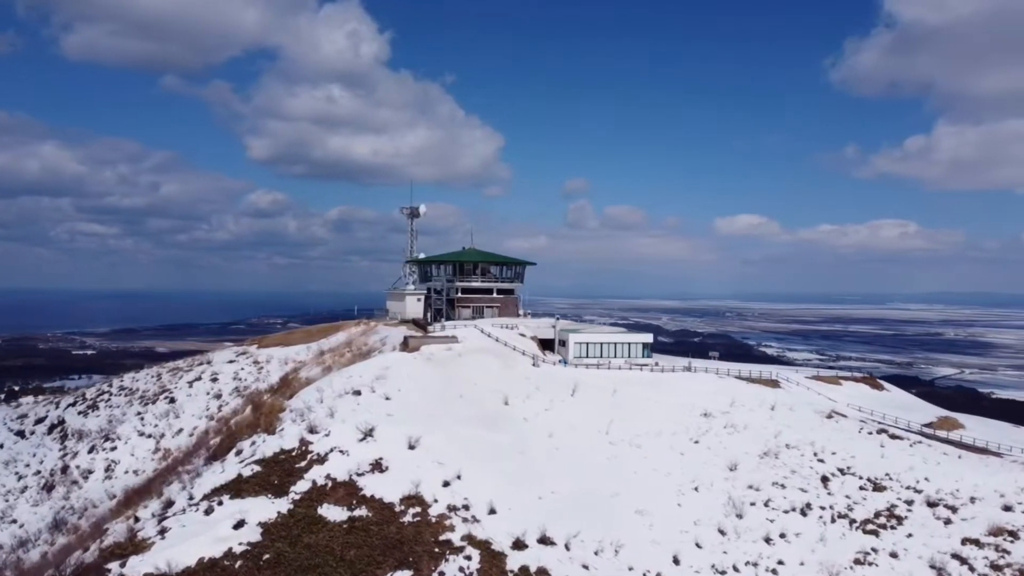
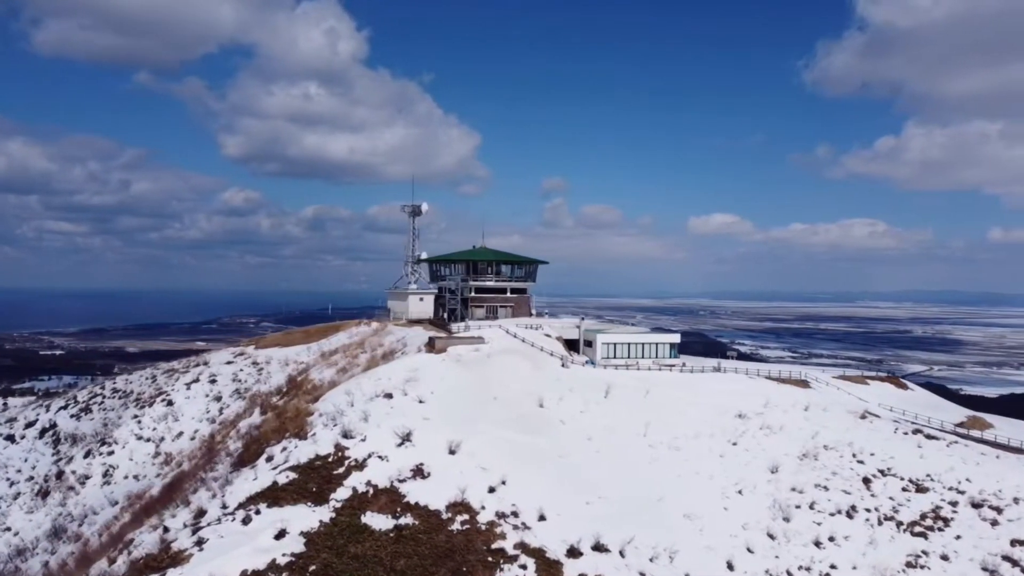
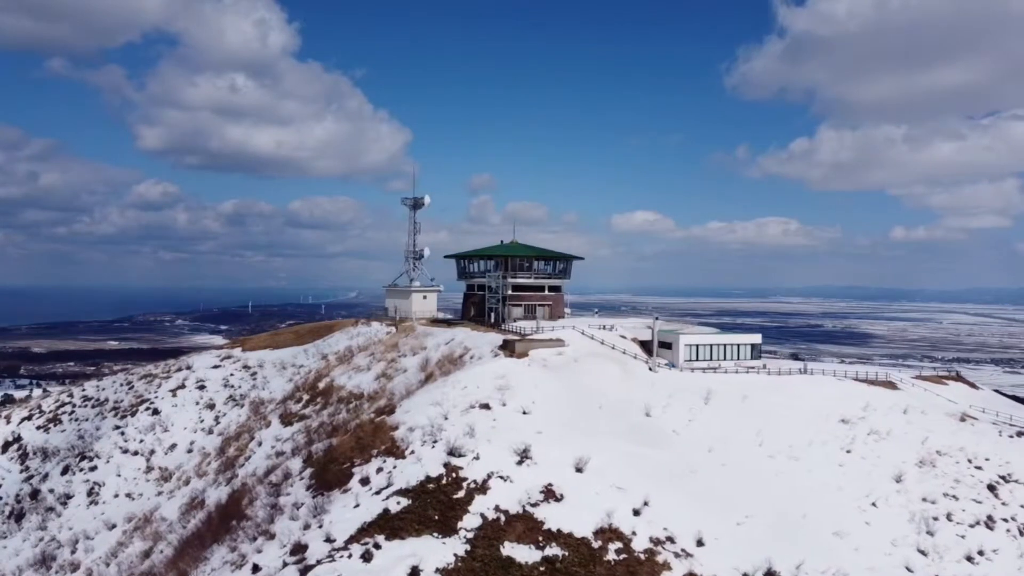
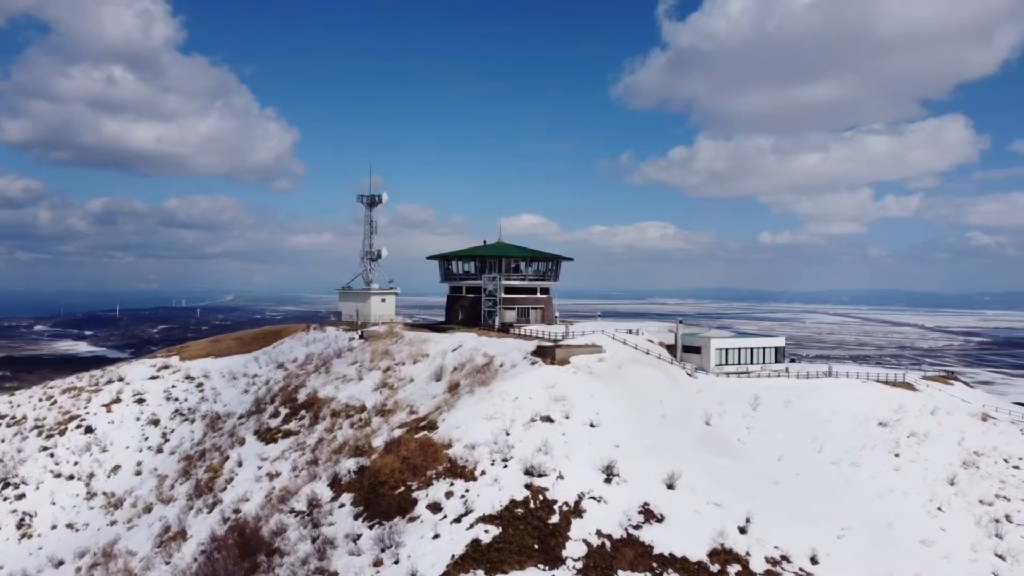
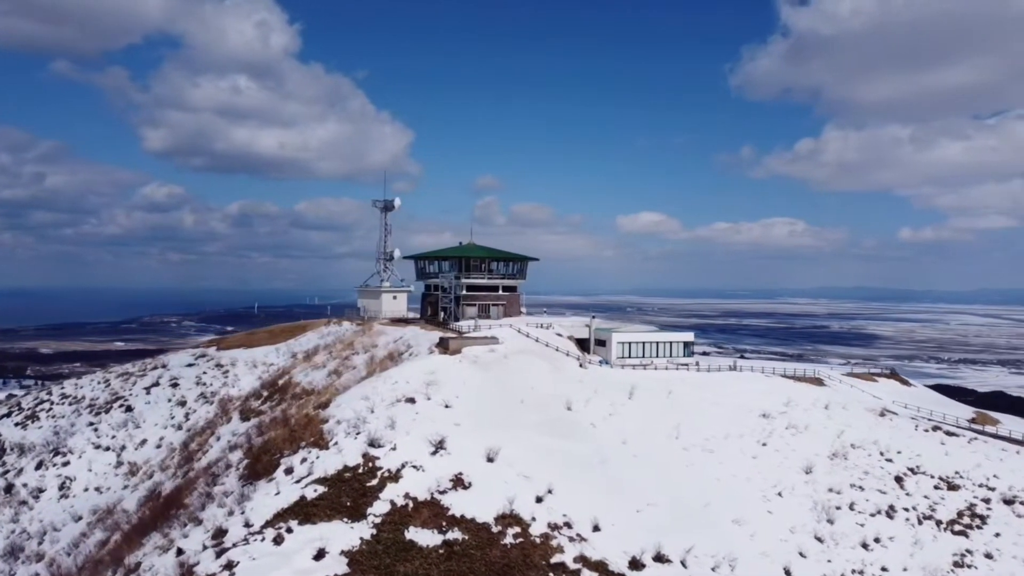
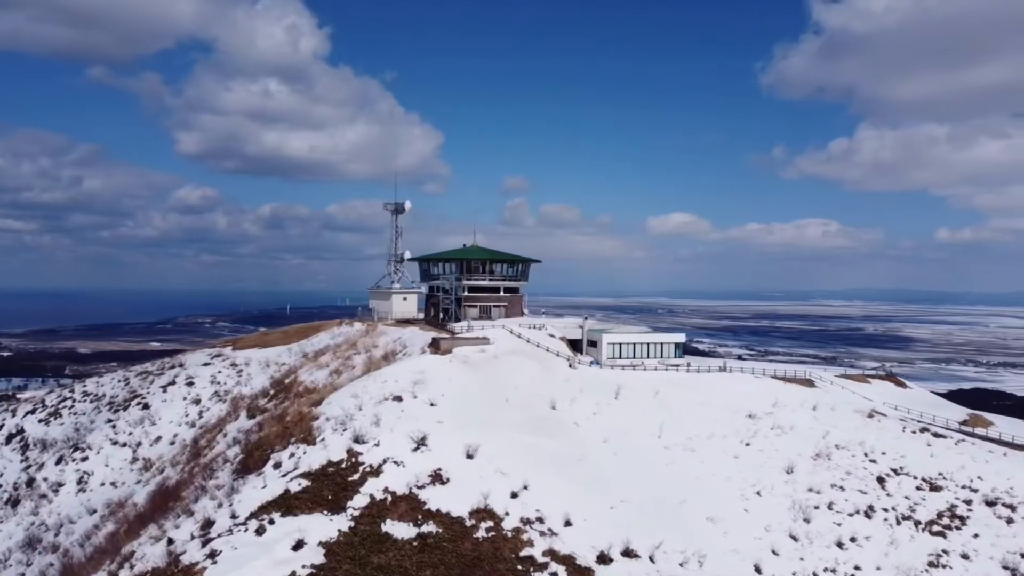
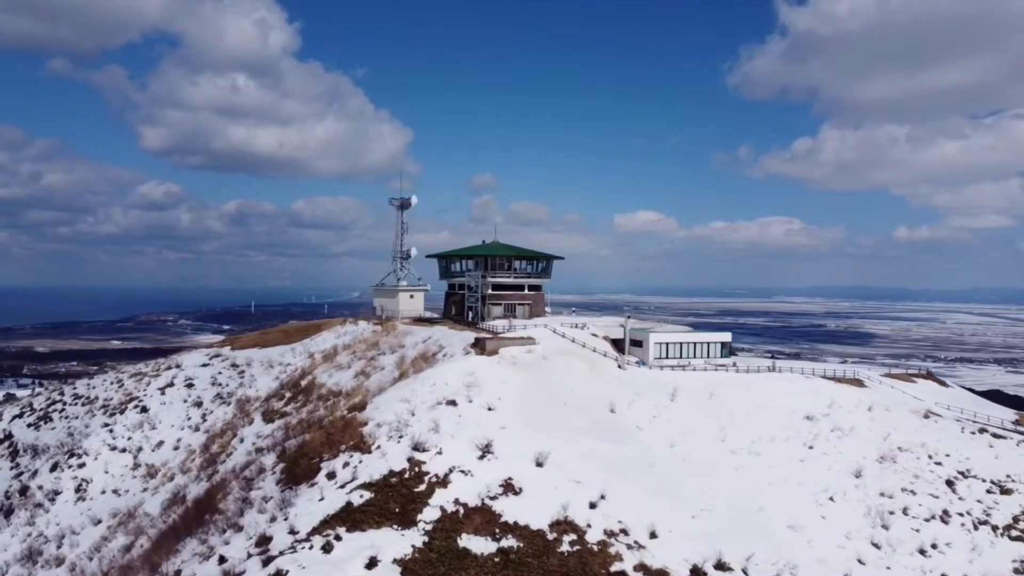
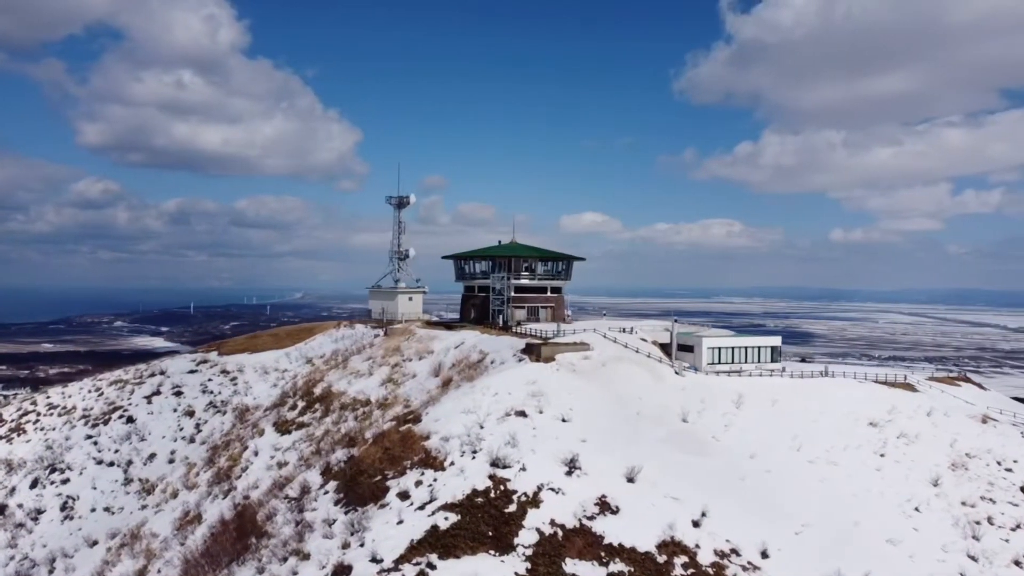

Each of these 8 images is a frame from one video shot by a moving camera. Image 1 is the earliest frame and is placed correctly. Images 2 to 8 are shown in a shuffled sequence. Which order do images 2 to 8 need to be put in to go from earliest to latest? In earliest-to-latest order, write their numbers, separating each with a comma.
2, 6, 5, 7, 3, 8, 4
